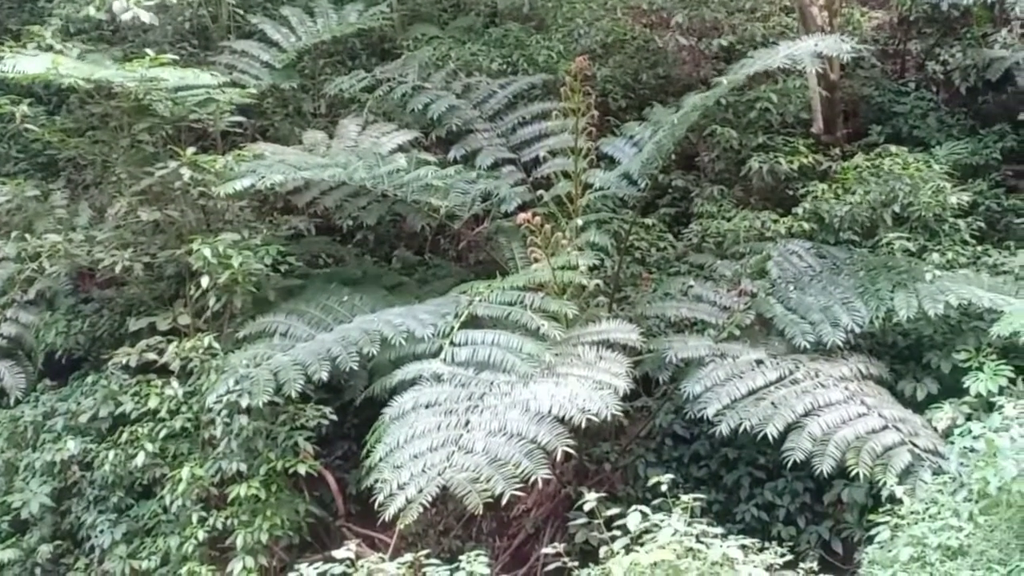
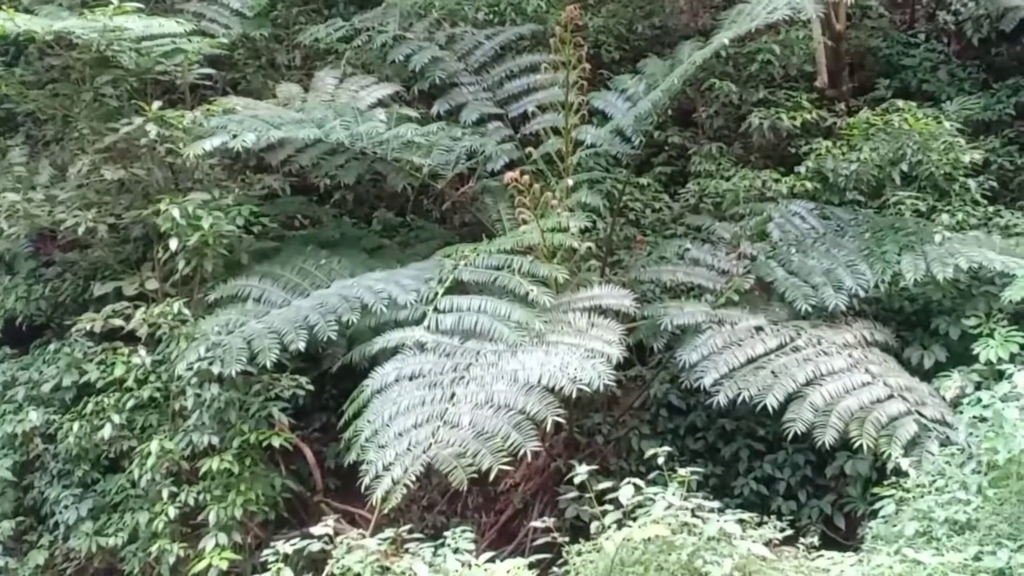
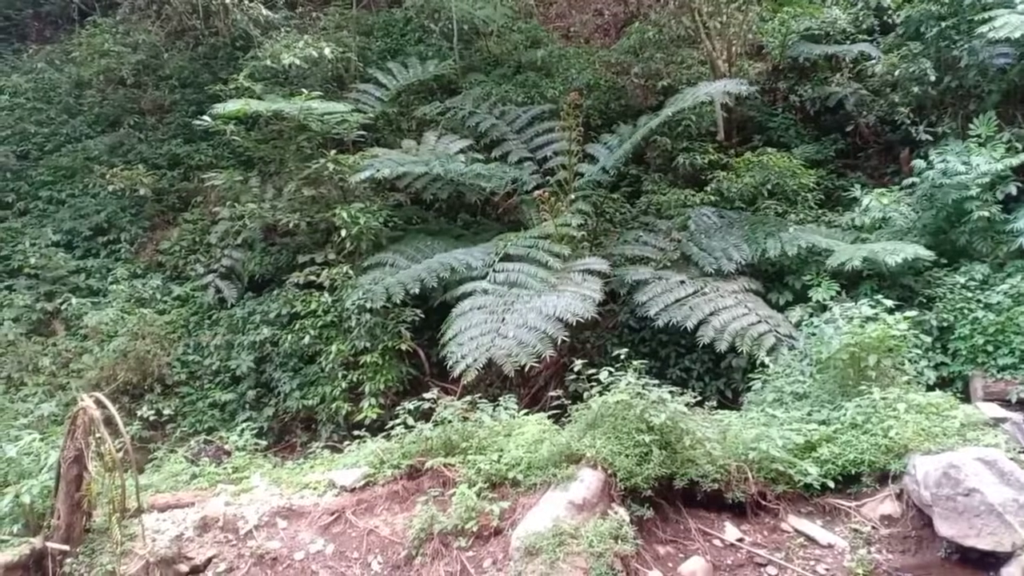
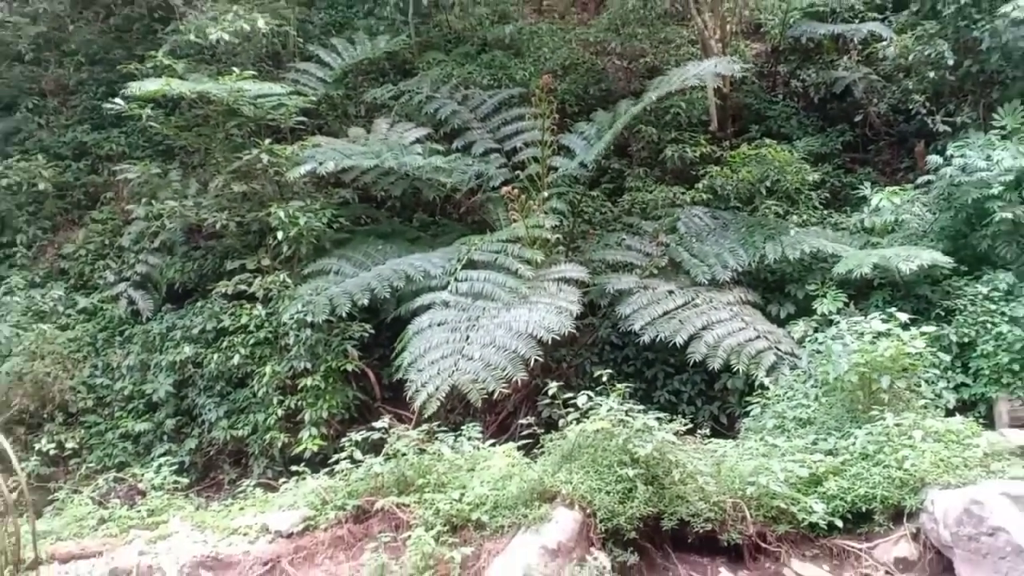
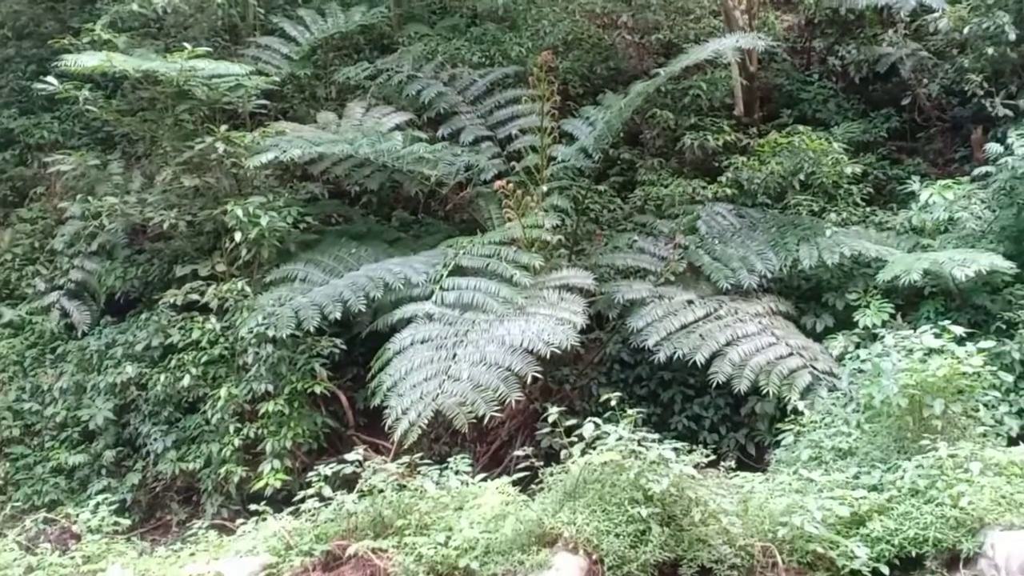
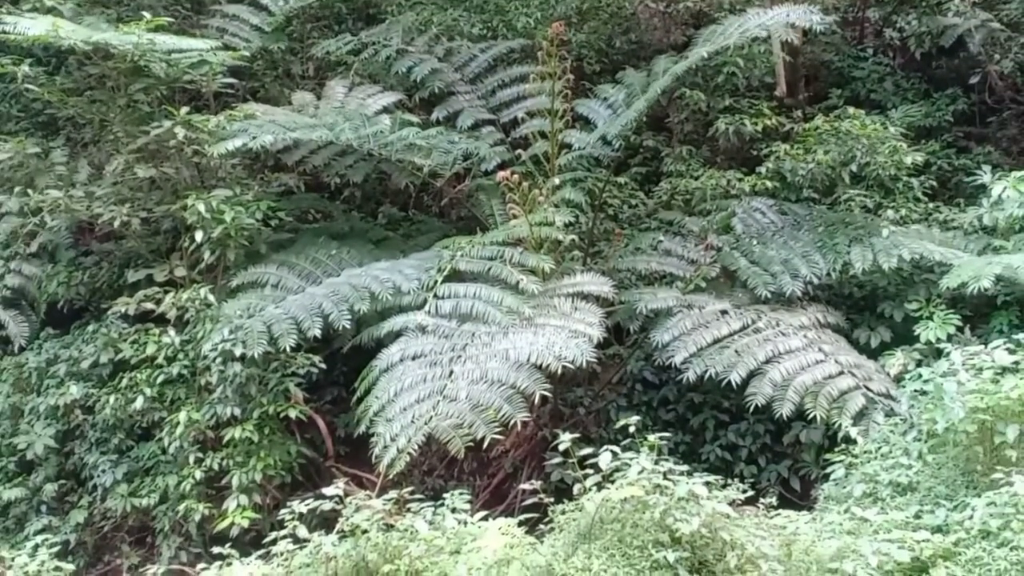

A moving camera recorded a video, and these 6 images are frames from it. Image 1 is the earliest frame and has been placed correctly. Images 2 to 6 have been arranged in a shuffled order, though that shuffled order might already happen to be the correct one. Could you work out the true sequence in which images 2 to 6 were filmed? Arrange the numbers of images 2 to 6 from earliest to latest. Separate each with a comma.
2, 6, 5, 4, 3
